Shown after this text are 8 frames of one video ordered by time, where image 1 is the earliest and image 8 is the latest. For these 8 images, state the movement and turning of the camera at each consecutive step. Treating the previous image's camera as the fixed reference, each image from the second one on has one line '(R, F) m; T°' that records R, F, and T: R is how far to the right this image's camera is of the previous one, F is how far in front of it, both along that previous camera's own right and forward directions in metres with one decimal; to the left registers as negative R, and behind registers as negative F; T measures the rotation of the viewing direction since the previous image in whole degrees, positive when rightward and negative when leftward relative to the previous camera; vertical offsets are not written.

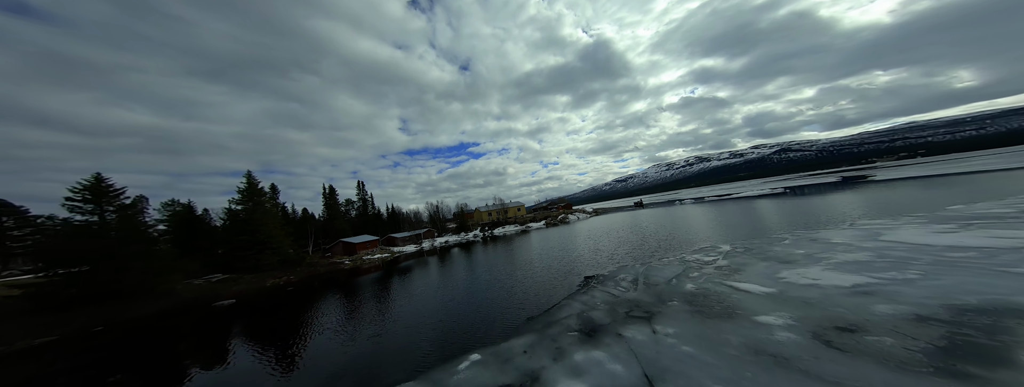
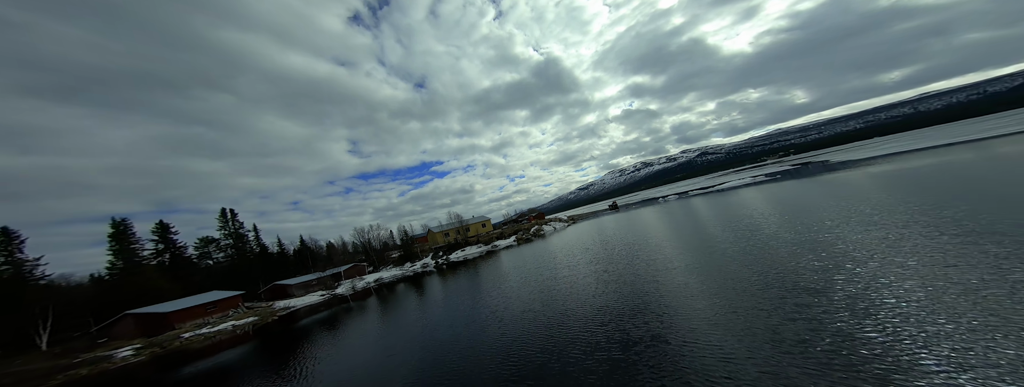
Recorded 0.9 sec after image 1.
(+1.2, +6.8) m; +7°
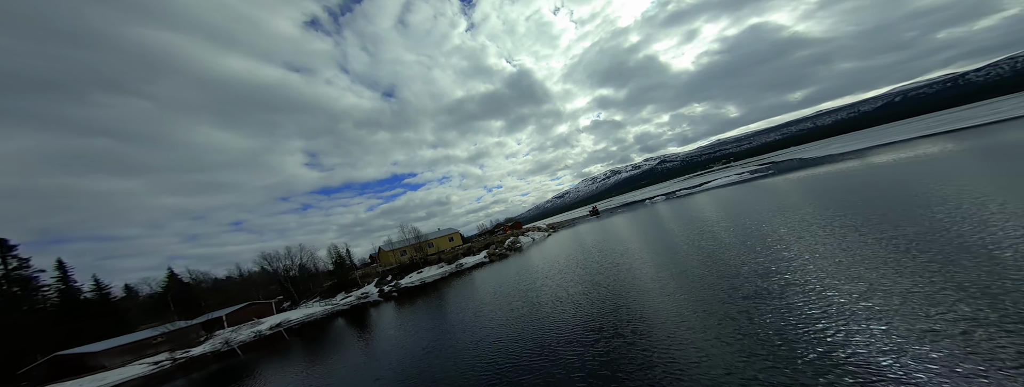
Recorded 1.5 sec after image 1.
(+0.9, +4.7) m; +5°
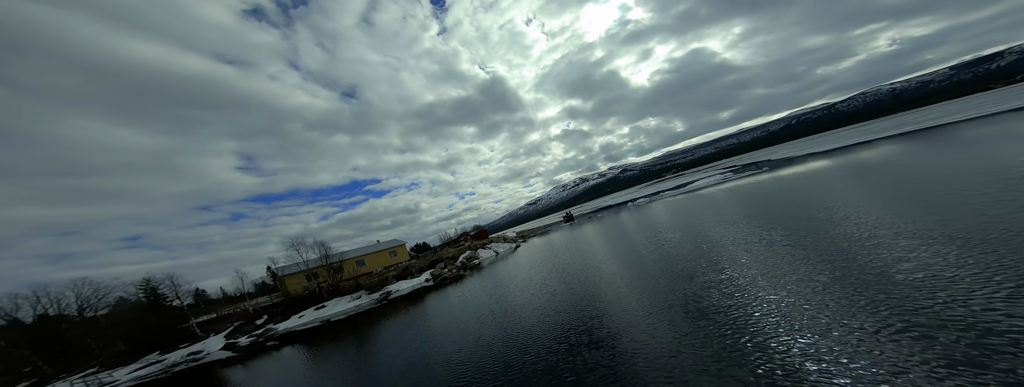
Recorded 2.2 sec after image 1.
(+1.4, +6.2) m; +6°
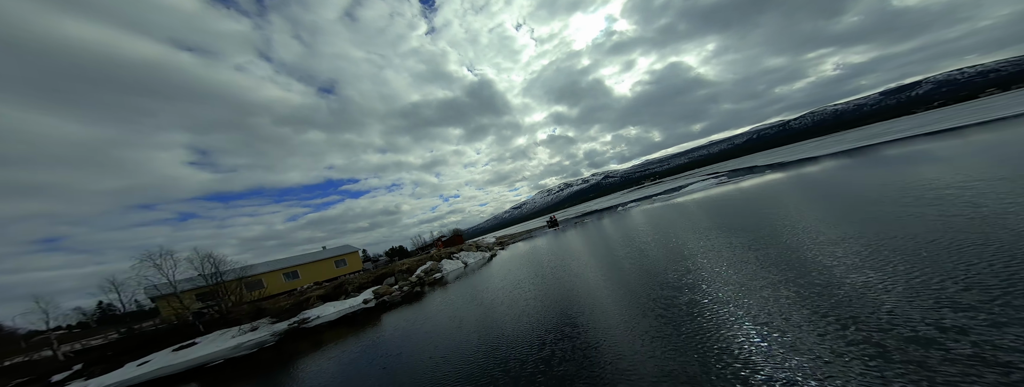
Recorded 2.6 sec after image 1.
(+0.9, +4.0) m; +3°
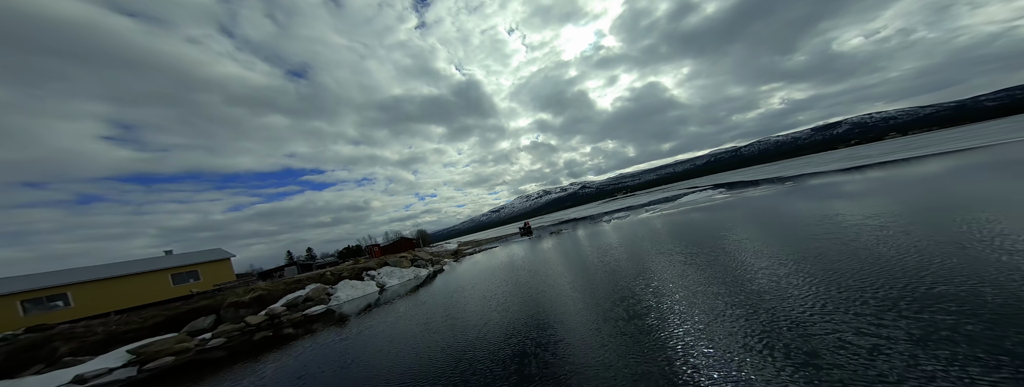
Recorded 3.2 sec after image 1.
(+1.6, +6.5) m; +5°
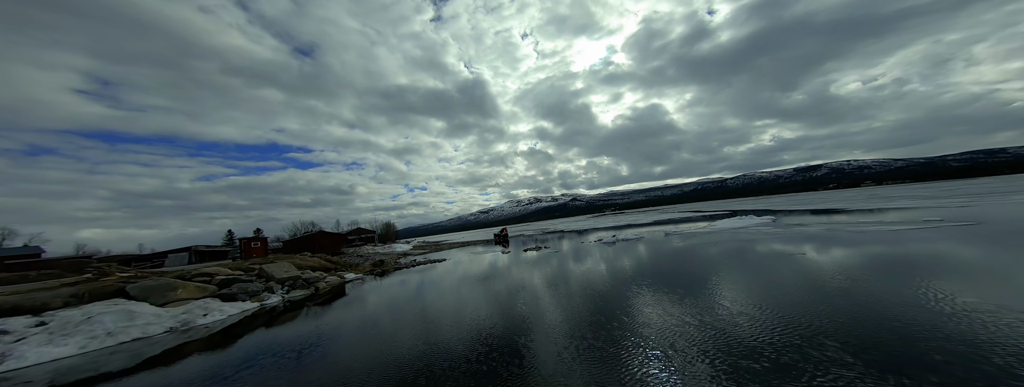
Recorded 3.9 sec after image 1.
(+3.3, +5.4) m; +2°
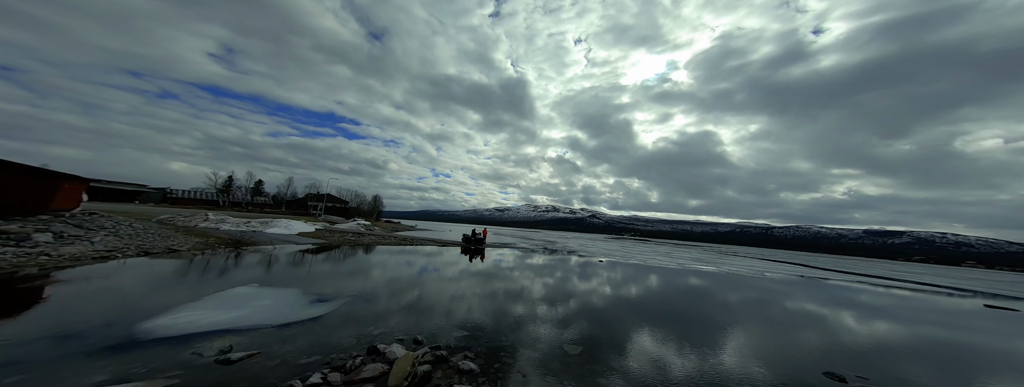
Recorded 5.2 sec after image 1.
(+10.0, +6.3) m; -6°
